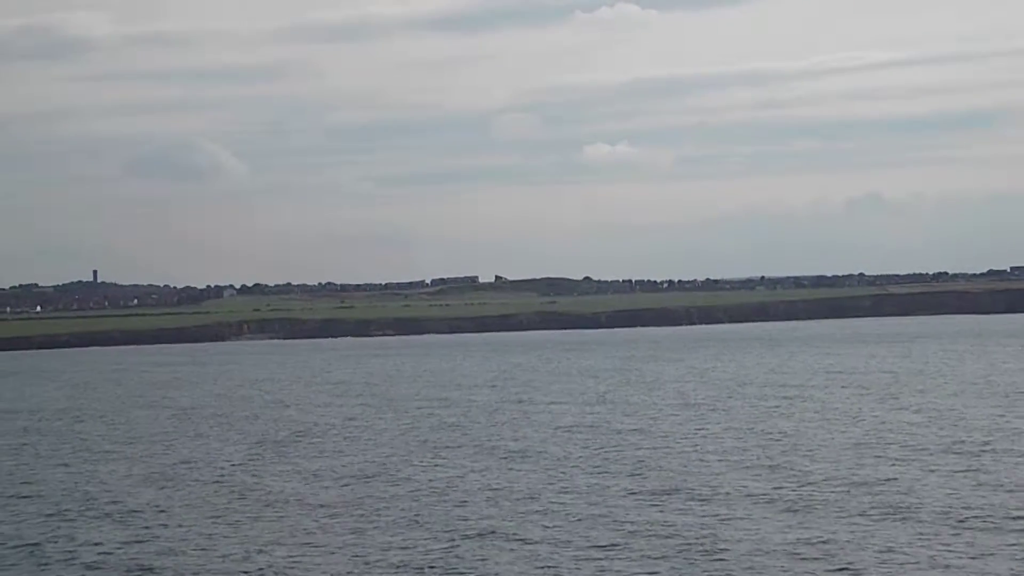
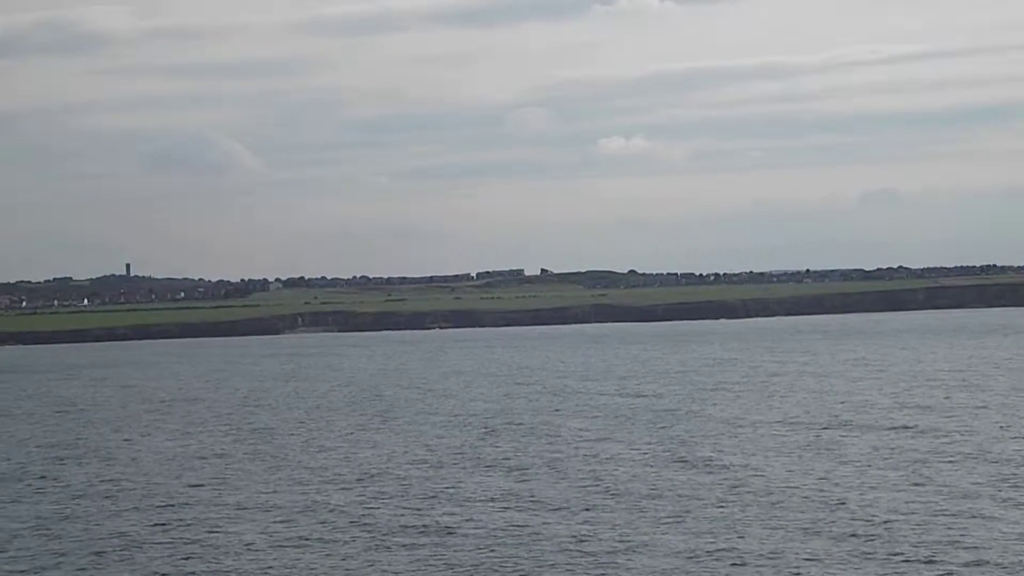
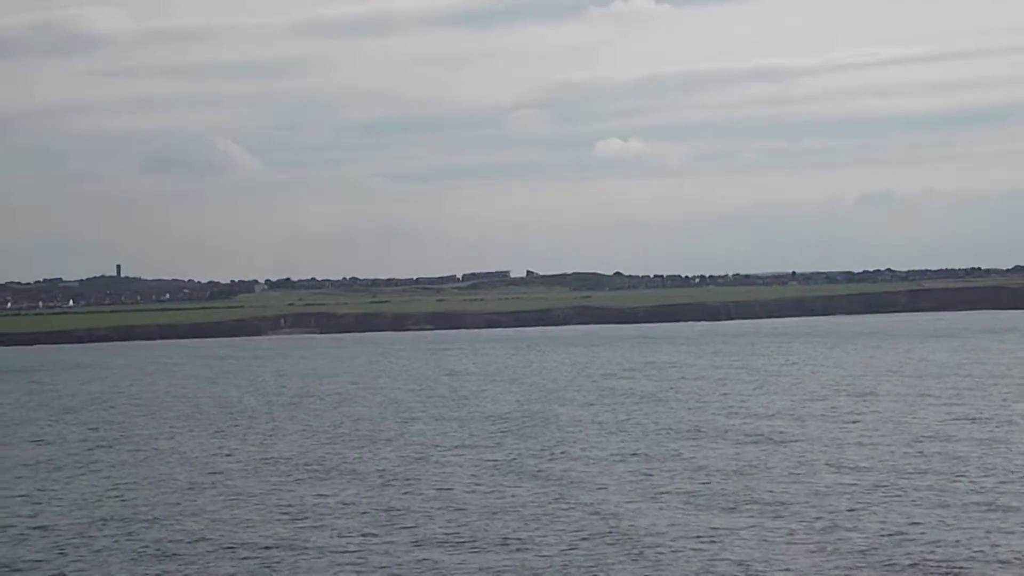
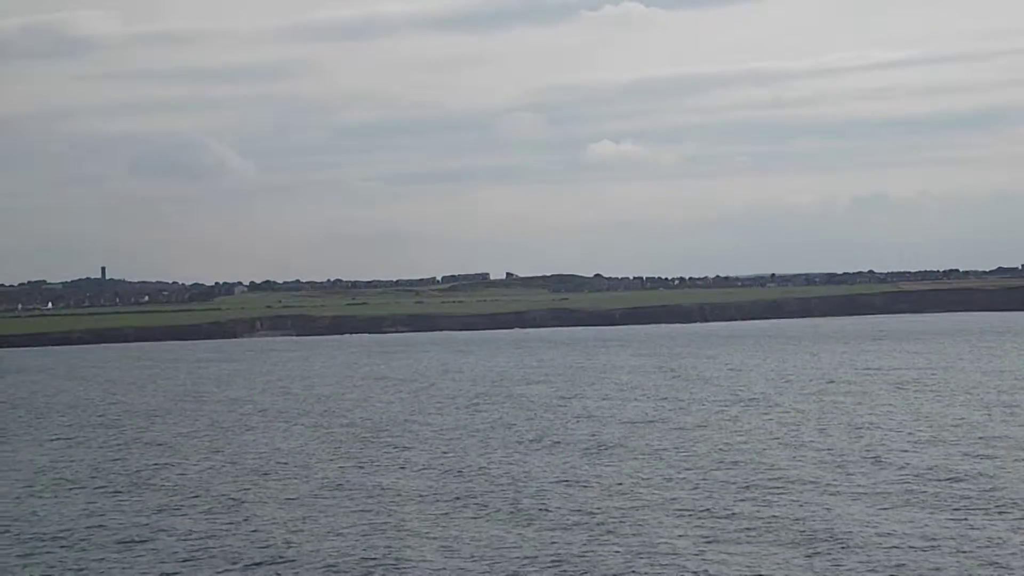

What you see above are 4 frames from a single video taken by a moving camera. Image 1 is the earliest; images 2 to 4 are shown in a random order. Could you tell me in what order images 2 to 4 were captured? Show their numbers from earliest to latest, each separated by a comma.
4, 3, 2
